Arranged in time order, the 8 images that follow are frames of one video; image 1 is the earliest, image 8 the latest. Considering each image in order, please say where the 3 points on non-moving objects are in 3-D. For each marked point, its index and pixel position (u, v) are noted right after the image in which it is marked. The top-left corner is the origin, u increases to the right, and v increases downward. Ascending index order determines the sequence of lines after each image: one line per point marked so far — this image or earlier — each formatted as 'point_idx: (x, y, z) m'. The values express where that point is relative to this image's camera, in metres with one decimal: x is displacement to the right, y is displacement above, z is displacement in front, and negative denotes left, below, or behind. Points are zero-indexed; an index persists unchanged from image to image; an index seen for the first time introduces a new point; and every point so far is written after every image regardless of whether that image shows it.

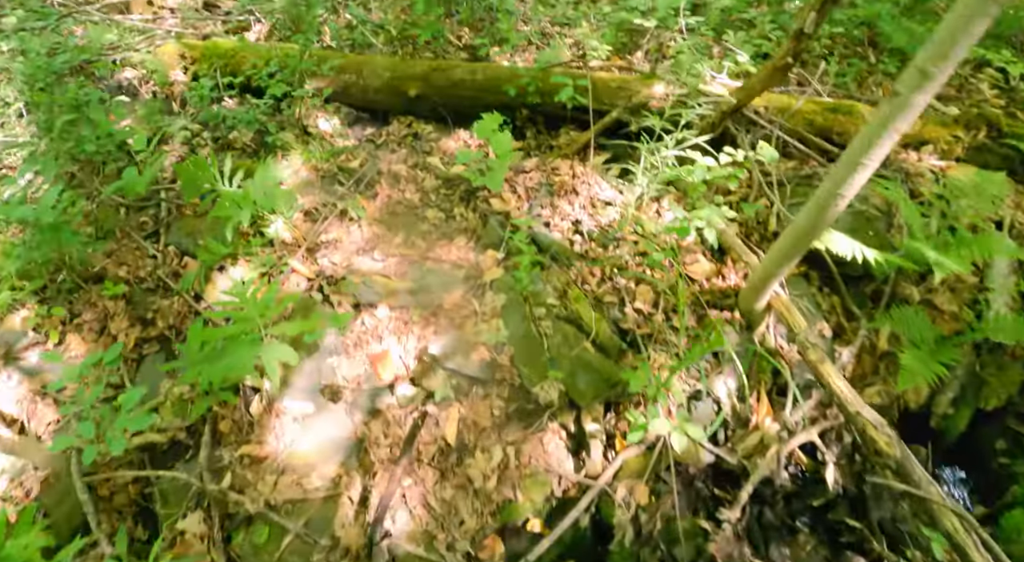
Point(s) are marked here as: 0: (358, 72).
0: (-1.1, +1.5, +4.3) m
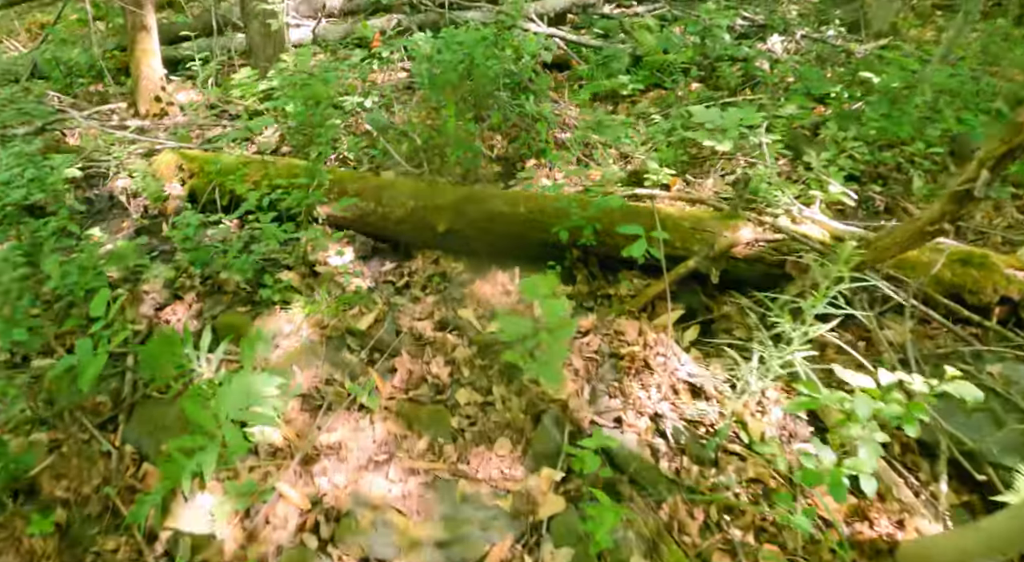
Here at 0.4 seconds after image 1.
0: (-0.8, +0.5, +3.6) m
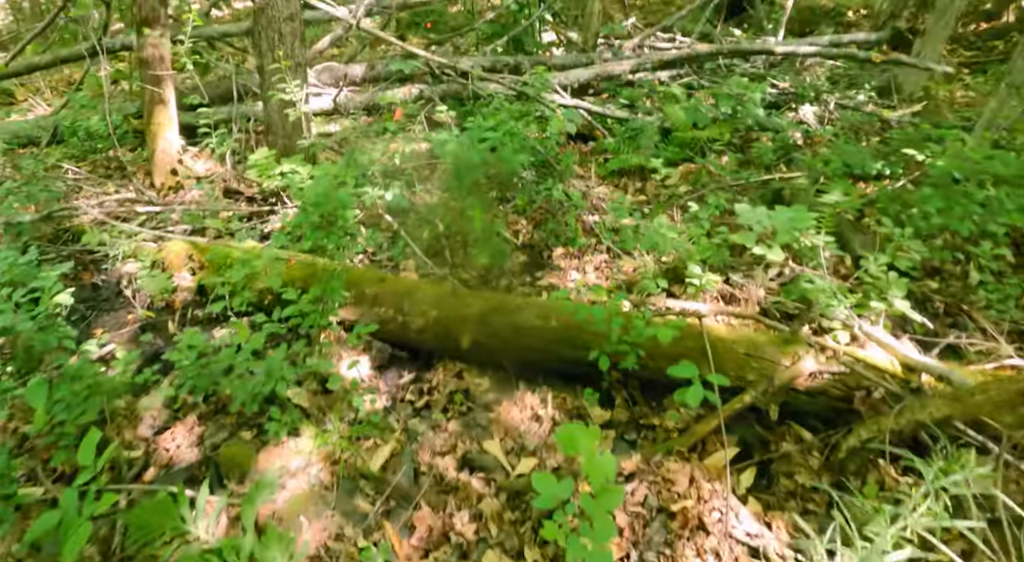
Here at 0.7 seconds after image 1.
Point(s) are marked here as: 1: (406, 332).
0: (-0.7, -0.1, +3.3) m
1: (-0.6, -0.3, +3.3) m
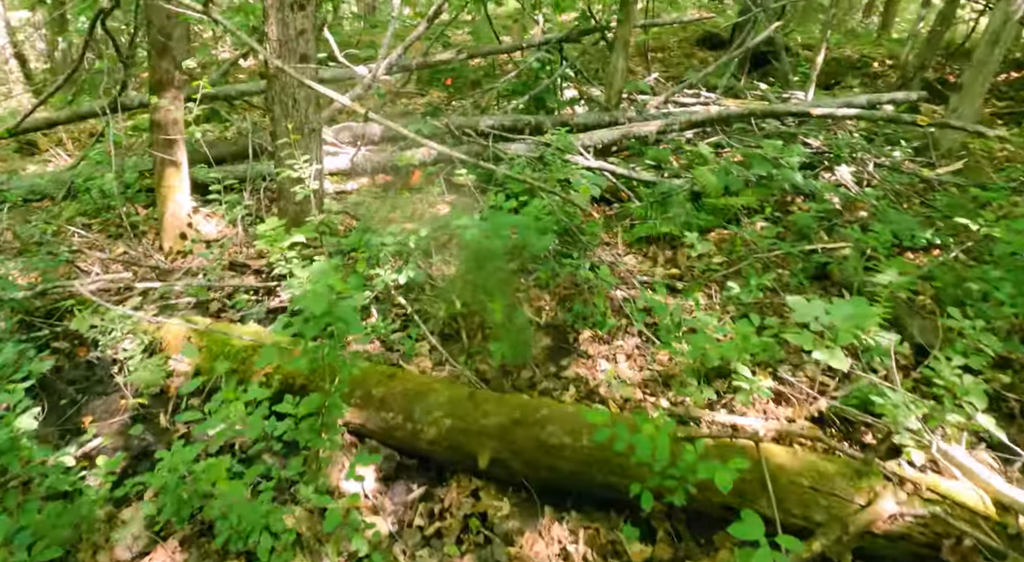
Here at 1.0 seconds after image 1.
0: (-0.5, -0.6, +3.0) m
1: (-0.5, -0.8, +3.0) m
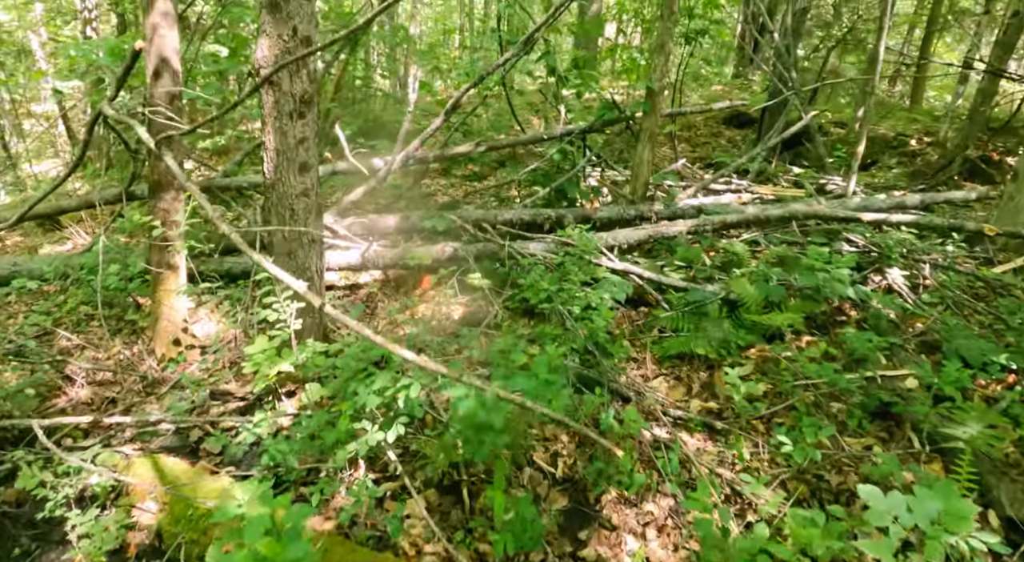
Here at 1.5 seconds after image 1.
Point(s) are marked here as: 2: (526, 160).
0: (-0.5, -1.4, +2.4) m
1: (-0.5, -1.5, +2.4) m
2: (+0.2, +1.6, +7.9) m
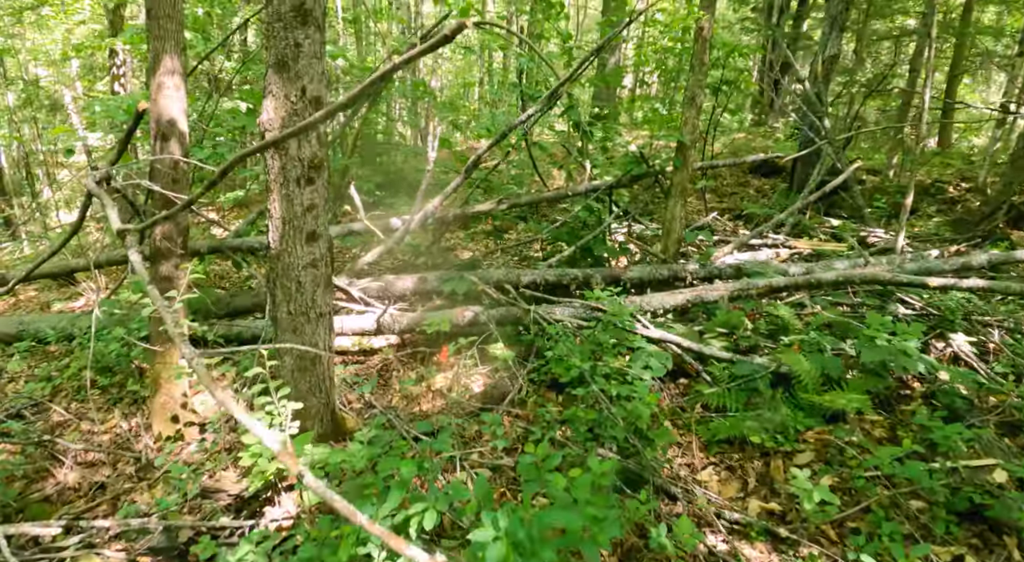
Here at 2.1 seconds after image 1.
0: (-0.4, -1.7, +1.9) m
1: (-0.3, -1.9, +1.8) m
2: (+0.5, +0.8, +7.5) m
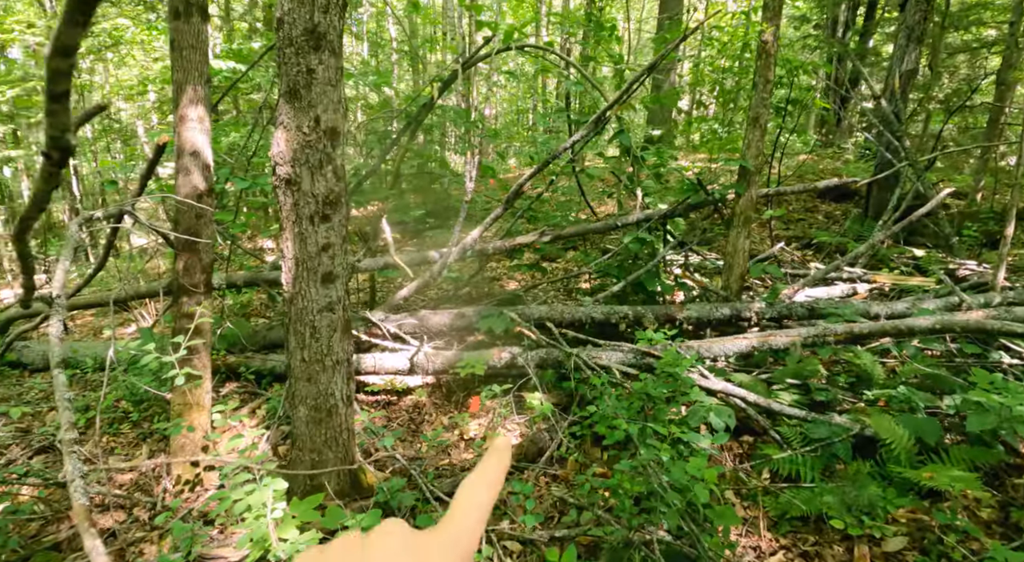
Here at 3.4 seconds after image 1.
0: (-0.4, -1.9, +1.4) m
1: (-0.3, -2.1, +1.4) m
2: (+1.0, +0.4, +7.0) m
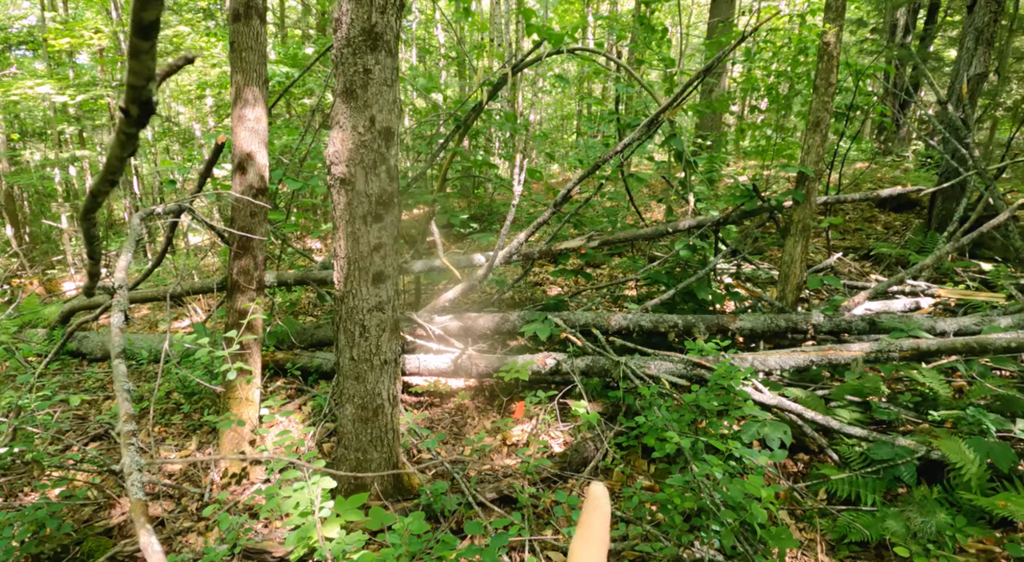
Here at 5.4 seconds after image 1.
0: (-0.3, -1.9, +1.4) m
1: (-0.2, -2.1, +1.3) m
2: (+1.5, +0.3, +6.9) m
